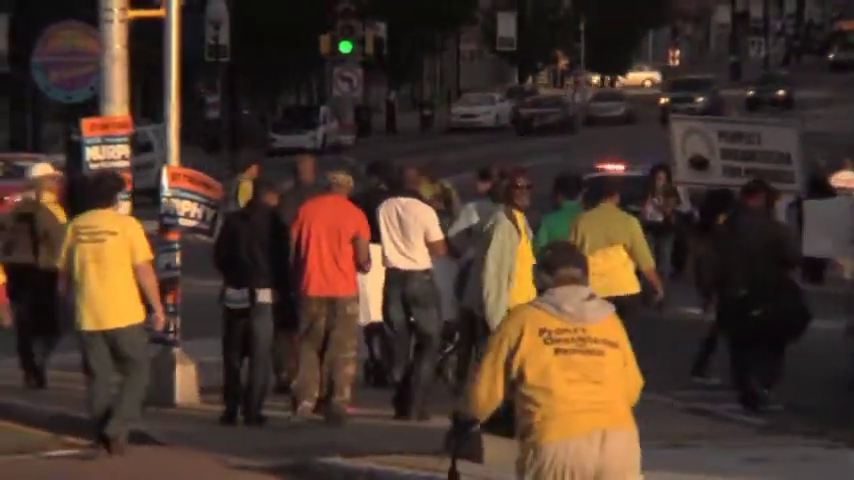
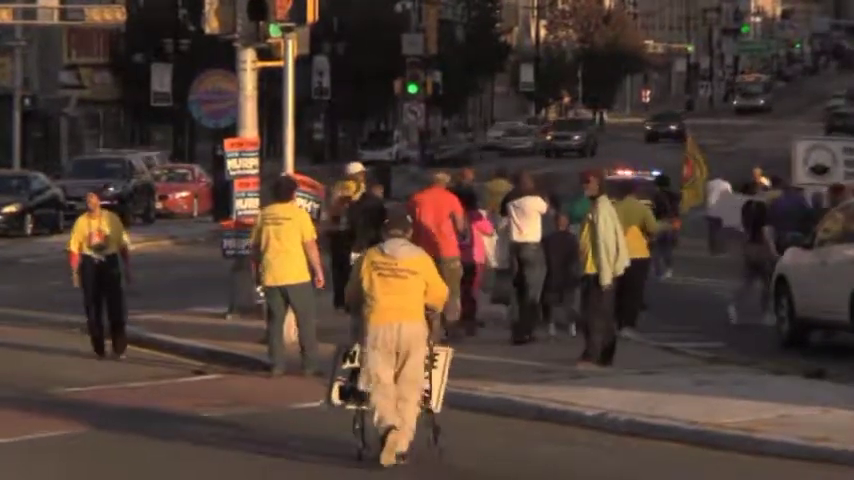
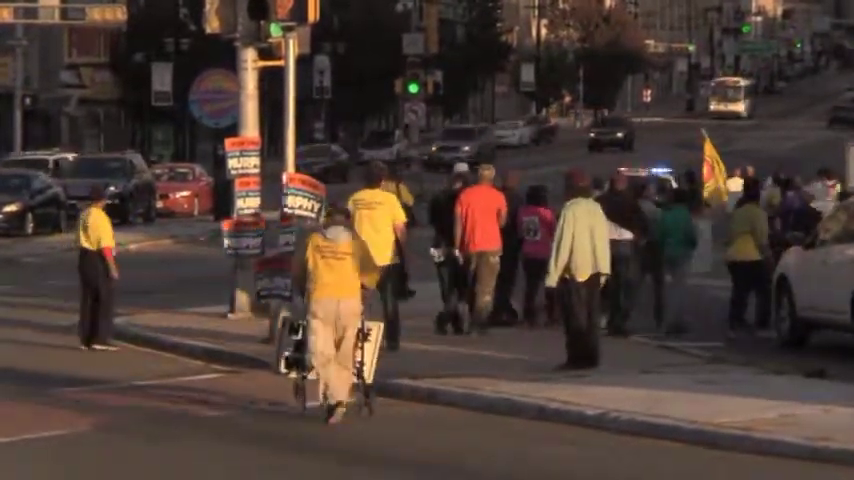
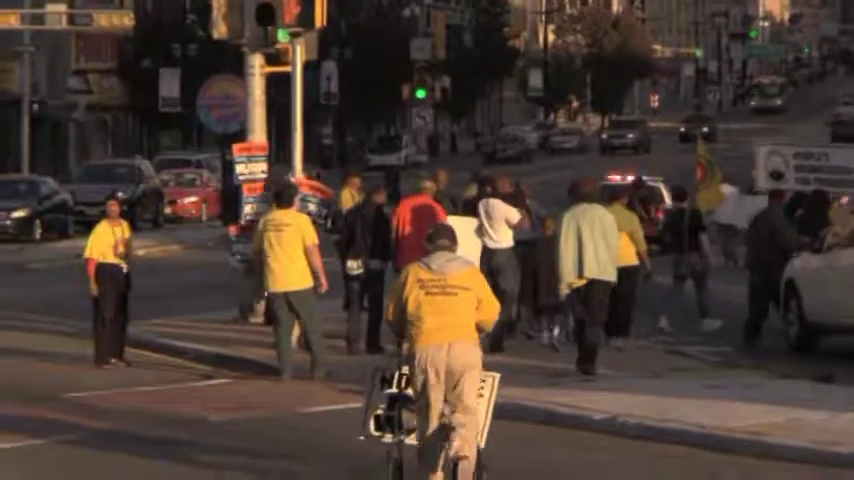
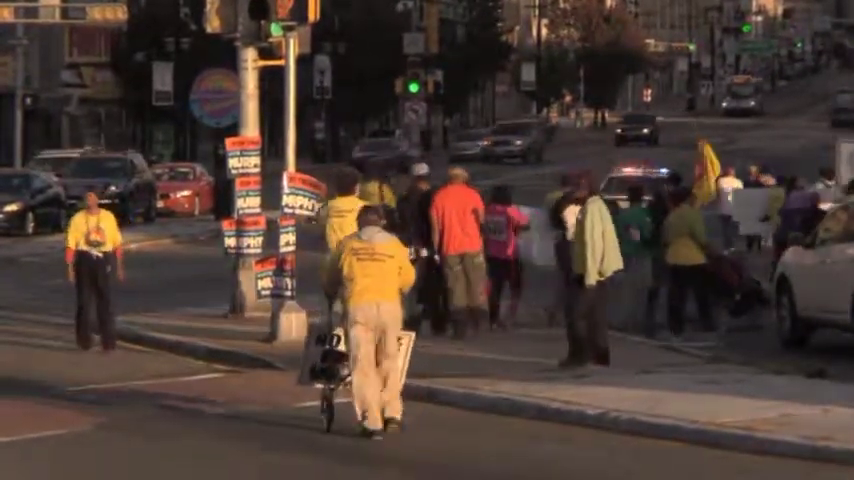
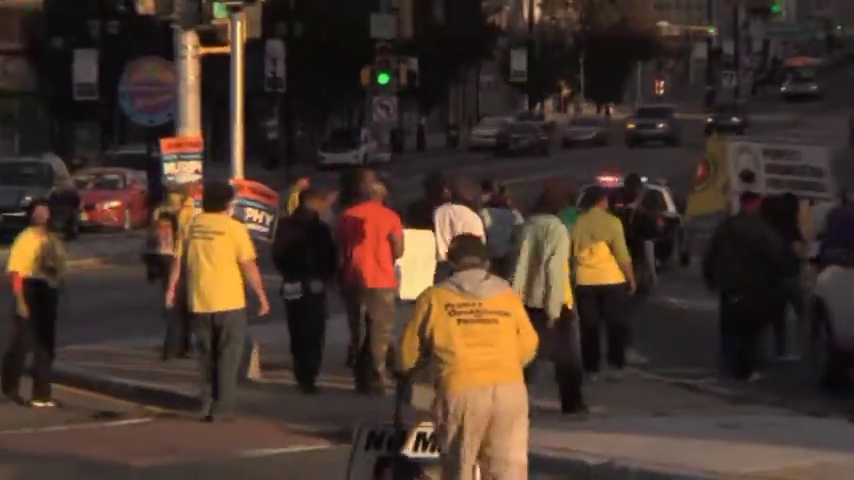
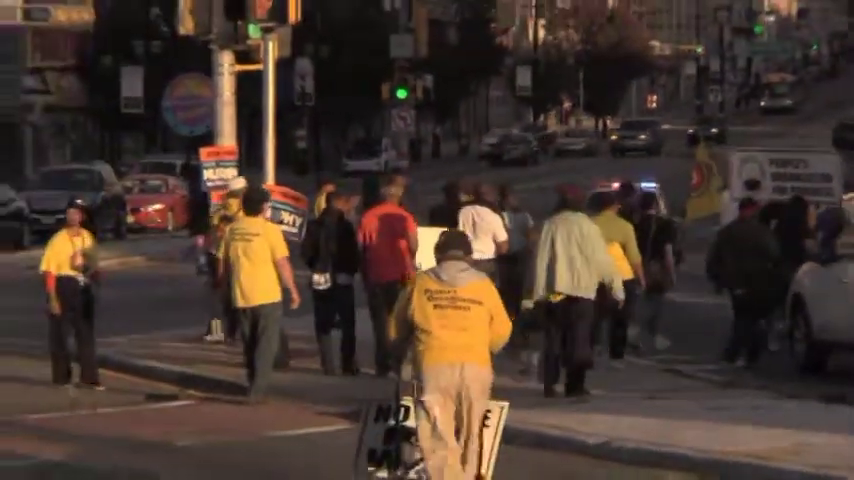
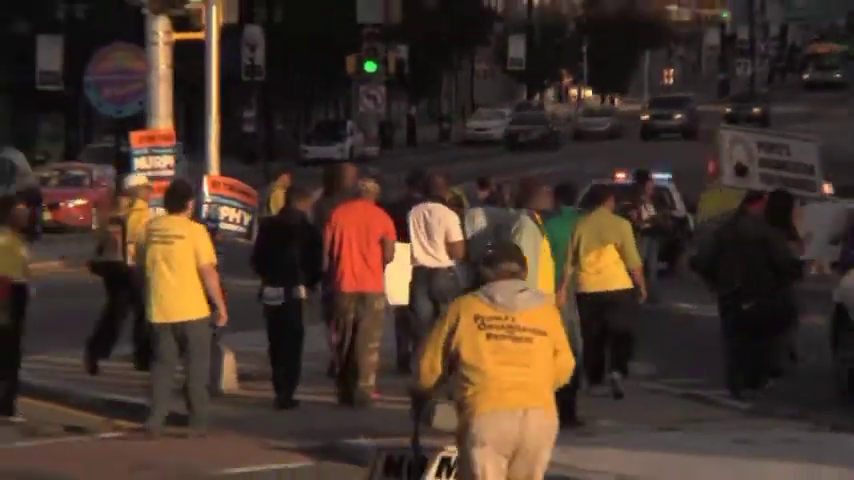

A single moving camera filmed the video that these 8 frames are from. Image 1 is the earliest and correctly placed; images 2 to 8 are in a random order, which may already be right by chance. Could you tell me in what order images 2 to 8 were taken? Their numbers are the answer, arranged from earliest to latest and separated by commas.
8, 6, 7, 4, 2, 5, 3
